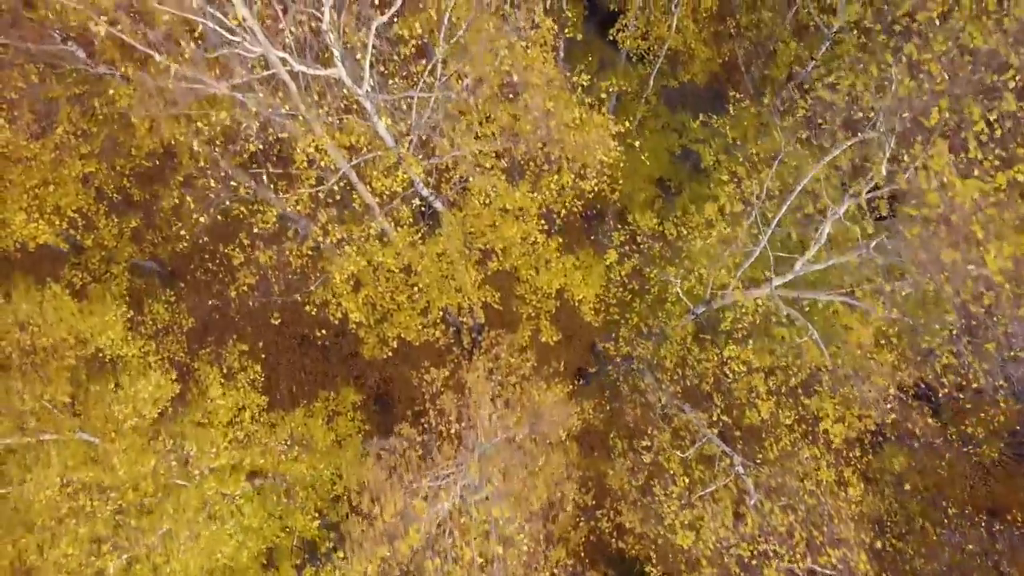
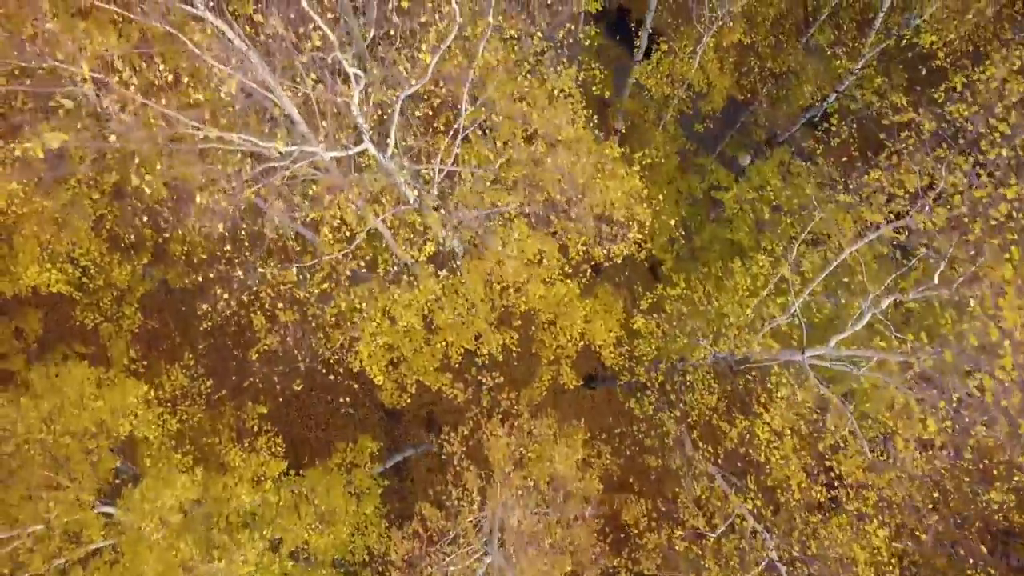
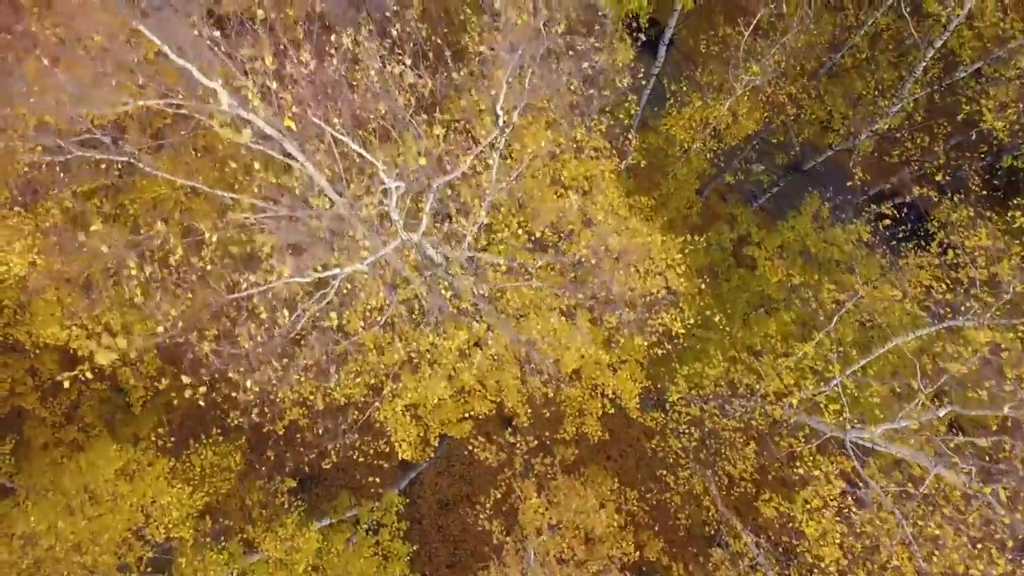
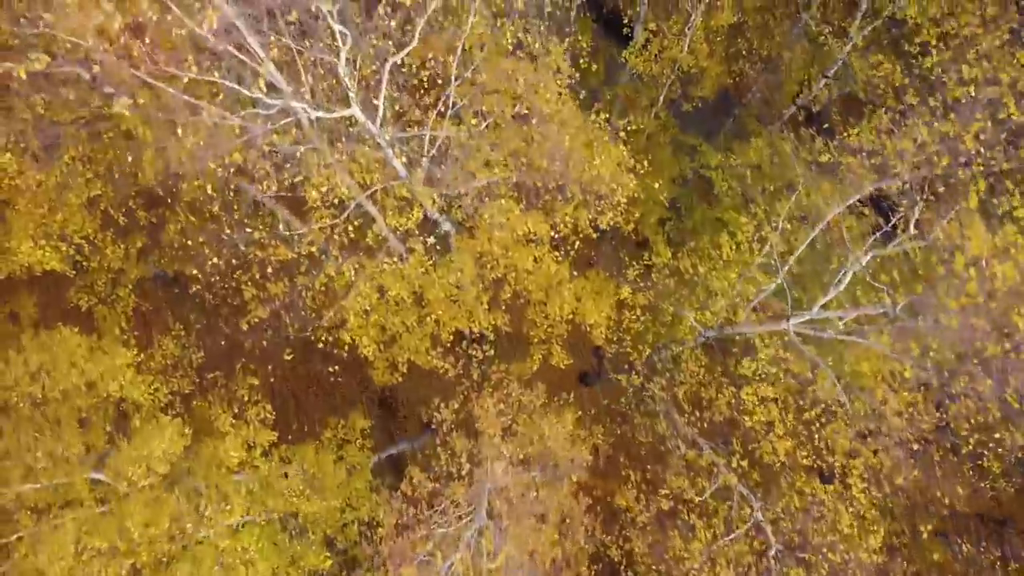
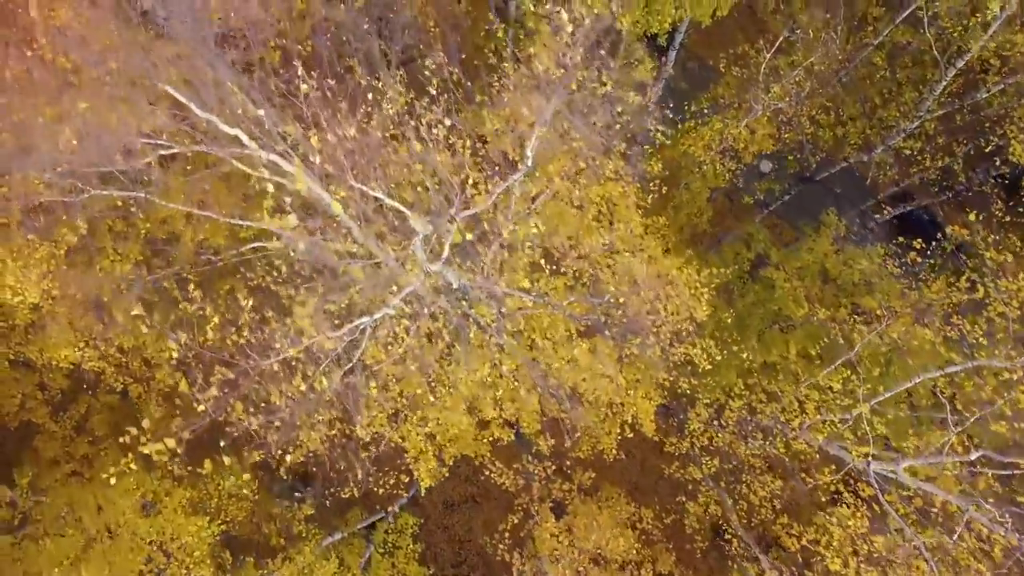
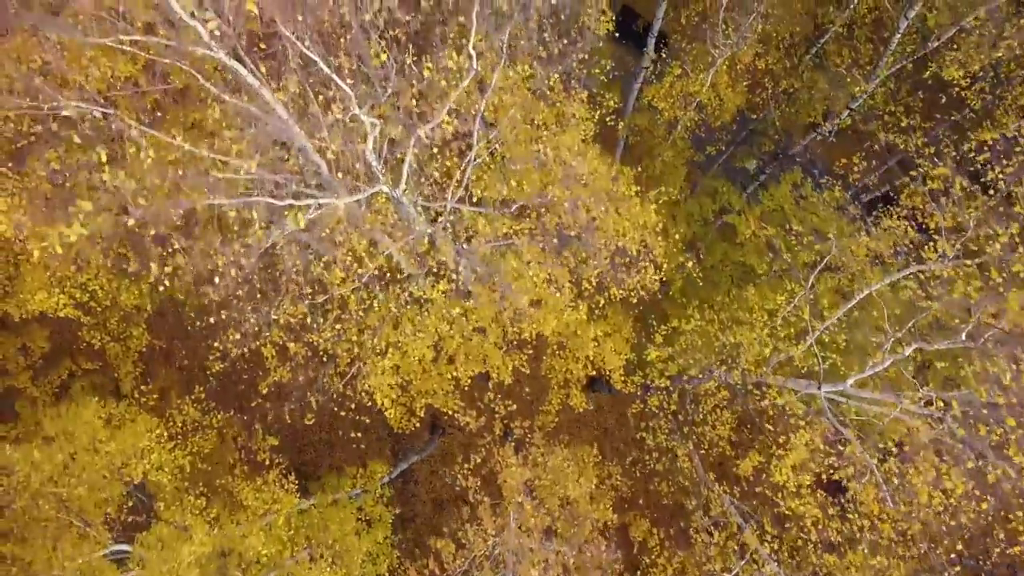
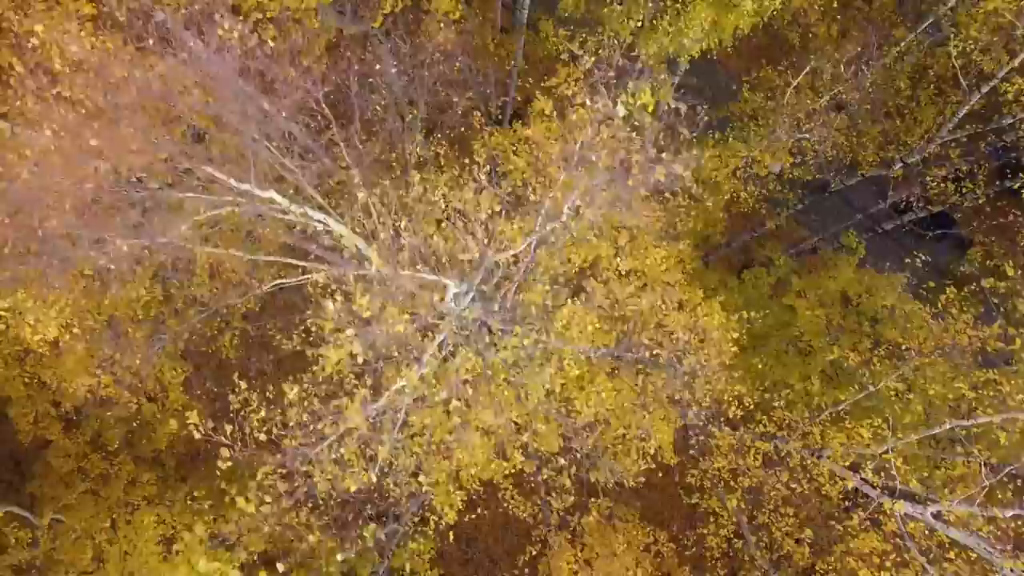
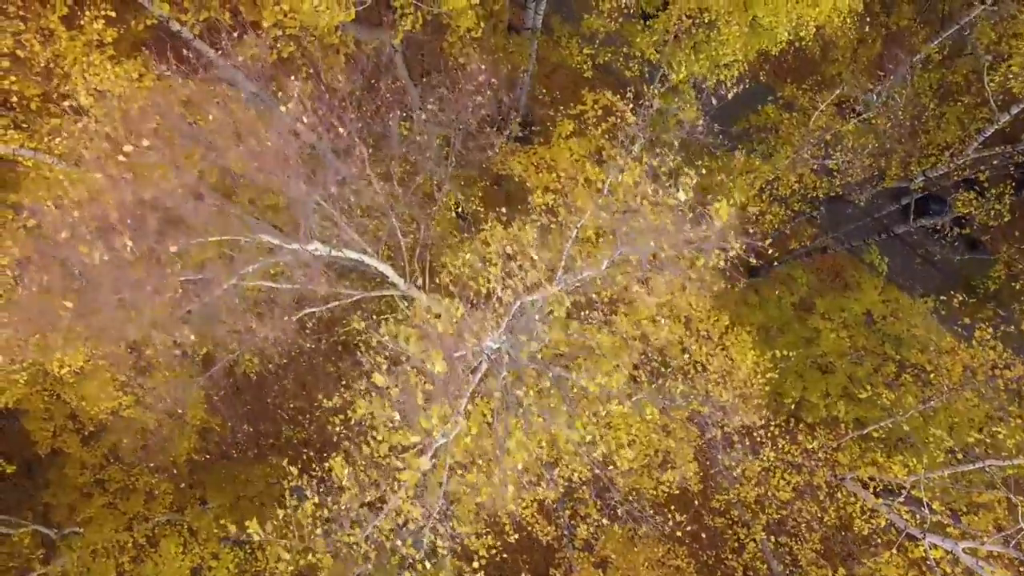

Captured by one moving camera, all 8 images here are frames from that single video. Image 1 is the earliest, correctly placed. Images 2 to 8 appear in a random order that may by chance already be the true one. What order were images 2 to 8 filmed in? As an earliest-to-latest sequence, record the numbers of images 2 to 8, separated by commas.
4, 2, 6, 3, 5, 7, 8
